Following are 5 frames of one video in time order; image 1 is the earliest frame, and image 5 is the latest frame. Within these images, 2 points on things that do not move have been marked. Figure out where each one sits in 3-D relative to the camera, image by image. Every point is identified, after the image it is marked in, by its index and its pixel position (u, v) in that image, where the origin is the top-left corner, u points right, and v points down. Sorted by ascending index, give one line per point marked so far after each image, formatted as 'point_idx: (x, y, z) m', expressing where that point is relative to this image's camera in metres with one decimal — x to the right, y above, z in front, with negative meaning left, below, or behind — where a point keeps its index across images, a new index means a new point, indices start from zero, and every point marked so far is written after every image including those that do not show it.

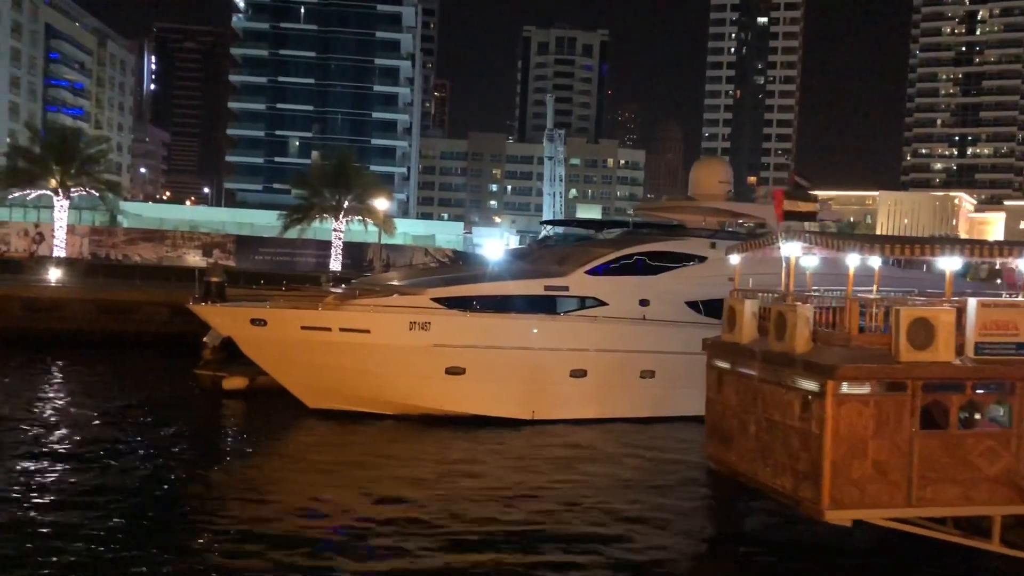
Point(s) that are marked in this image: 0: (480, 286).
0: (-0.6, 0.0, +17.1) m
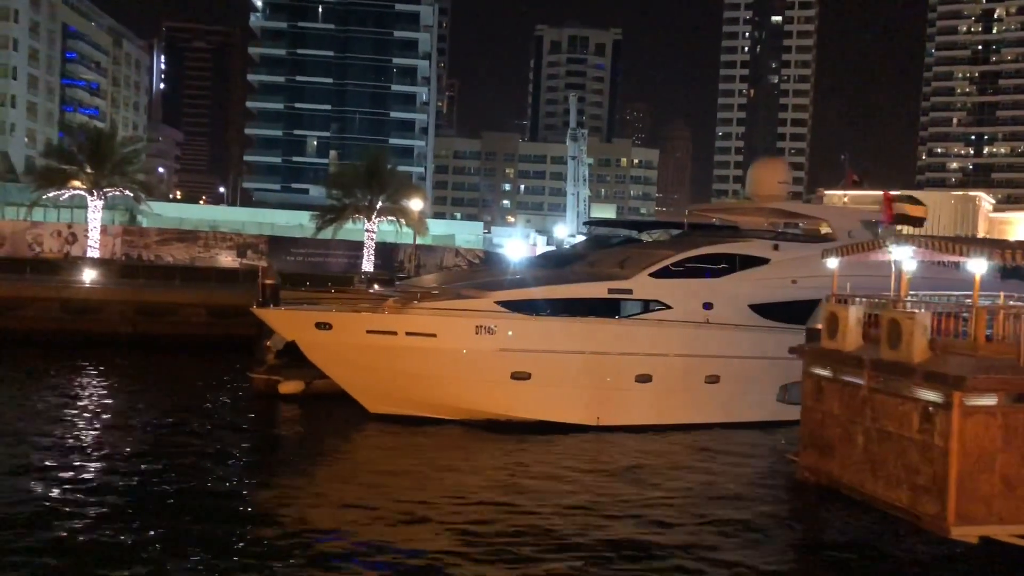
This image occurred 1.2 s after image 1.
0: (+0.6, 0.0, +16.8) m
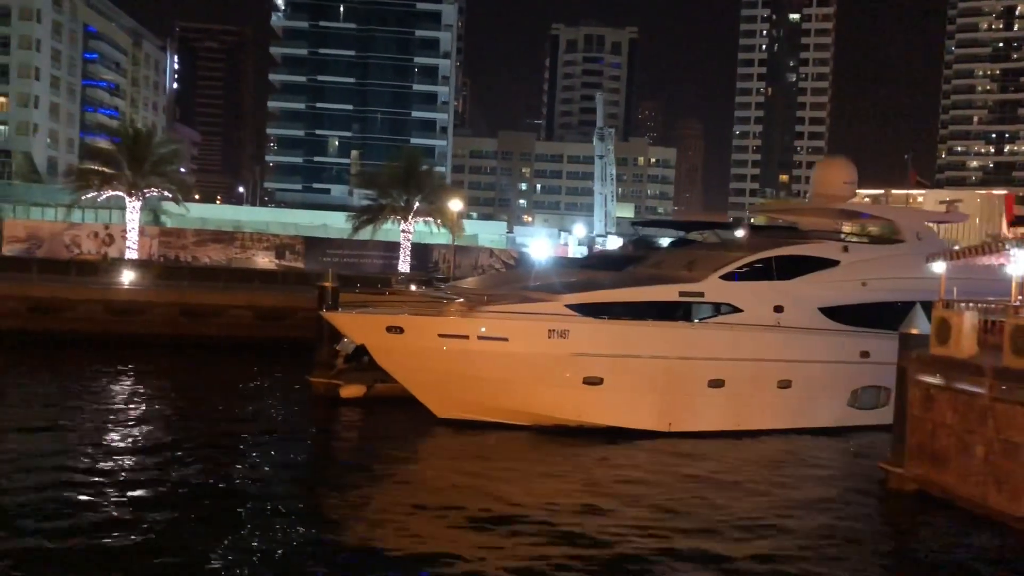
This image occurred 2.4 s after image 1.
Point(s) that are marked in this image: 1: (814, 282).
0: (+1.9, -0.1, +16.5) m
1: (+6.1, +0.1, +17.6) m
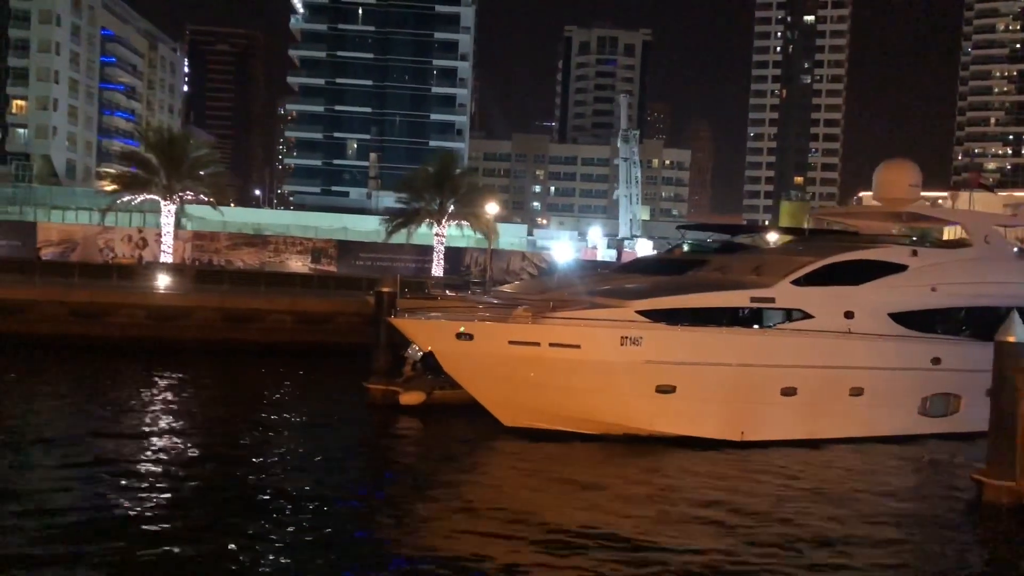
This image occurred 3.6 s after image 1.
0: (+3.2, -0.2, +16.1) m
1: (+7.3, 0.0, +17.1) m
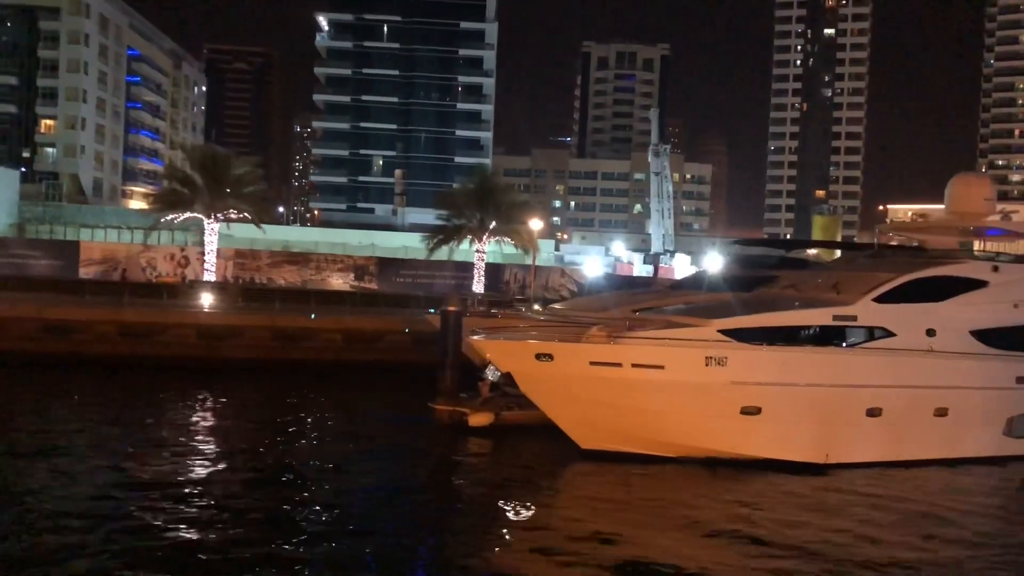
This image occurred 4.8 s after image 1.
0: (+4.5, -0.5, +15.7) m
1: (+8.7, -0.3, +16.7) m
